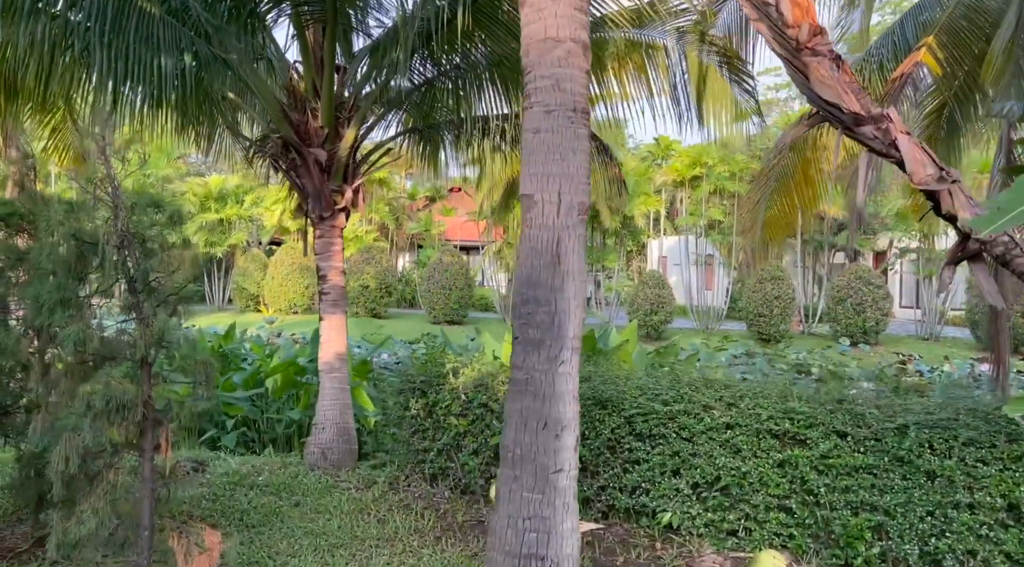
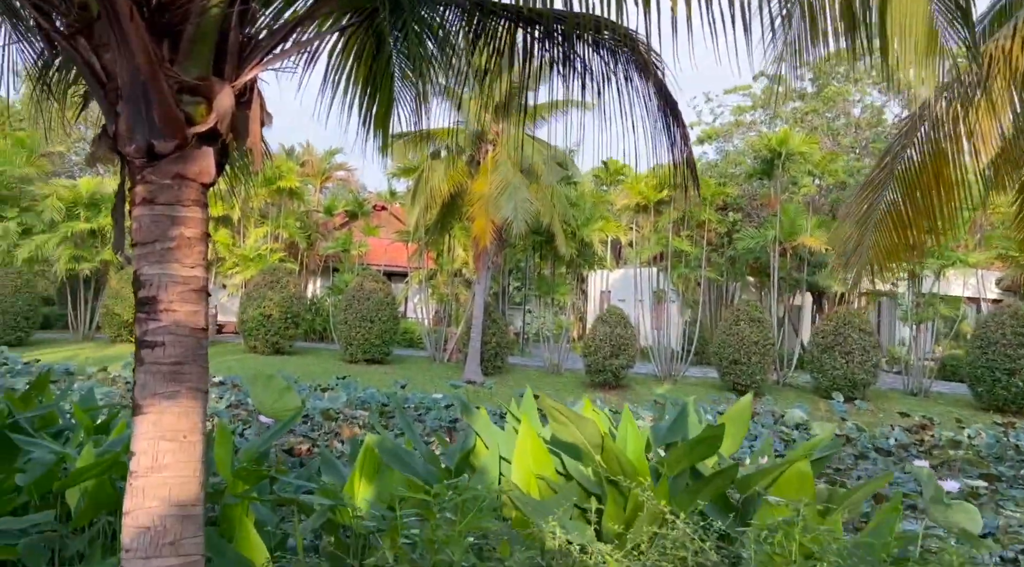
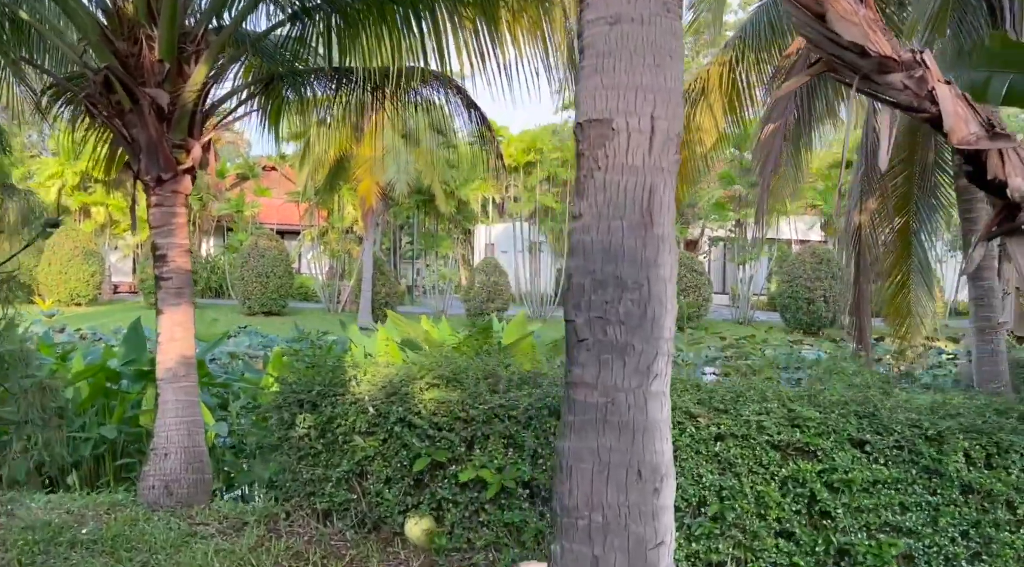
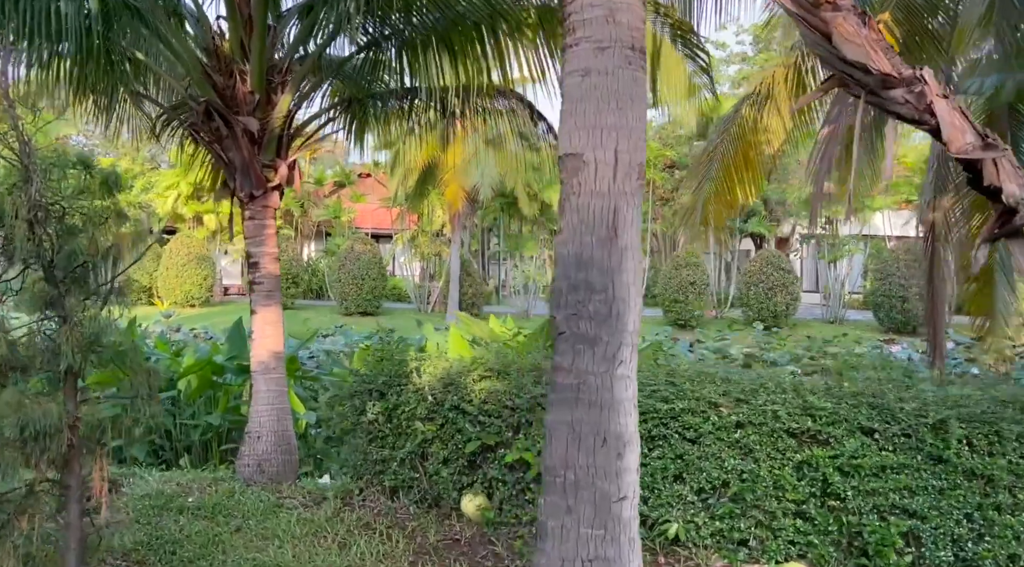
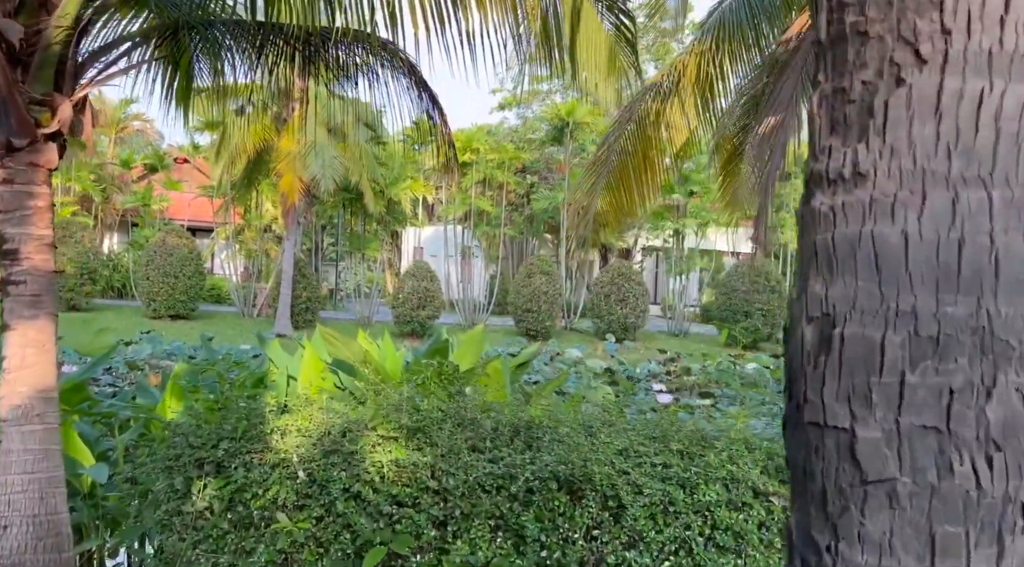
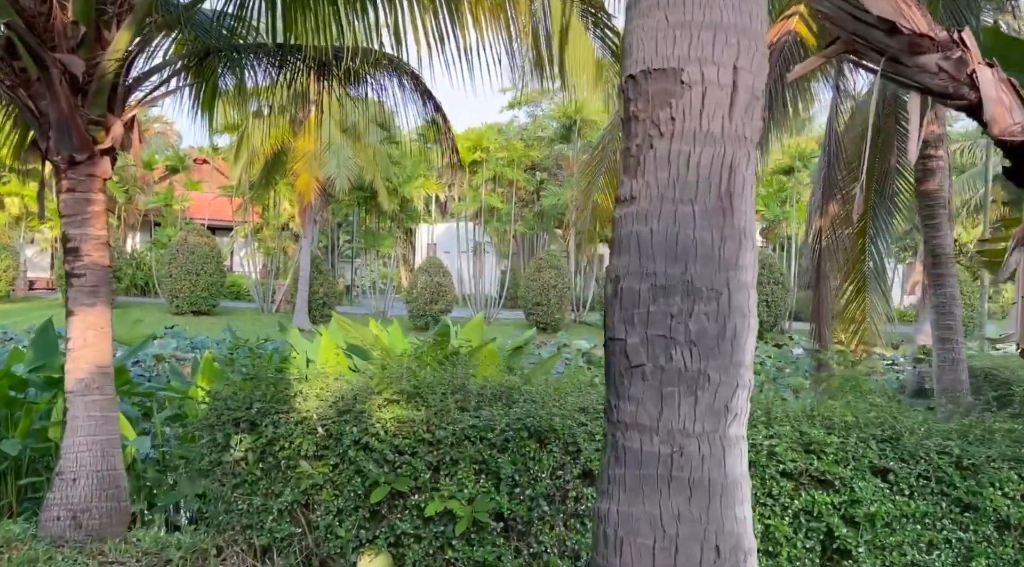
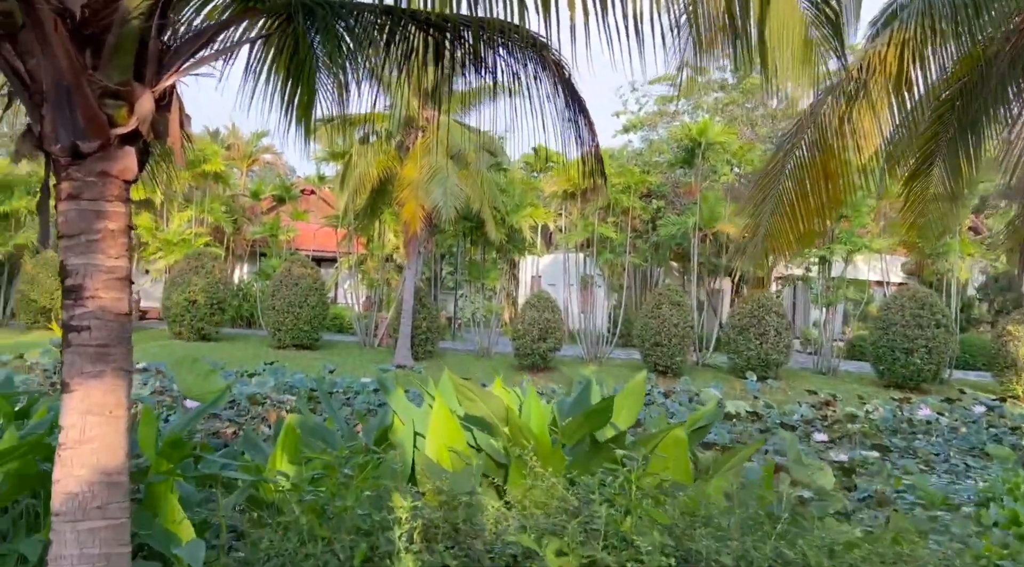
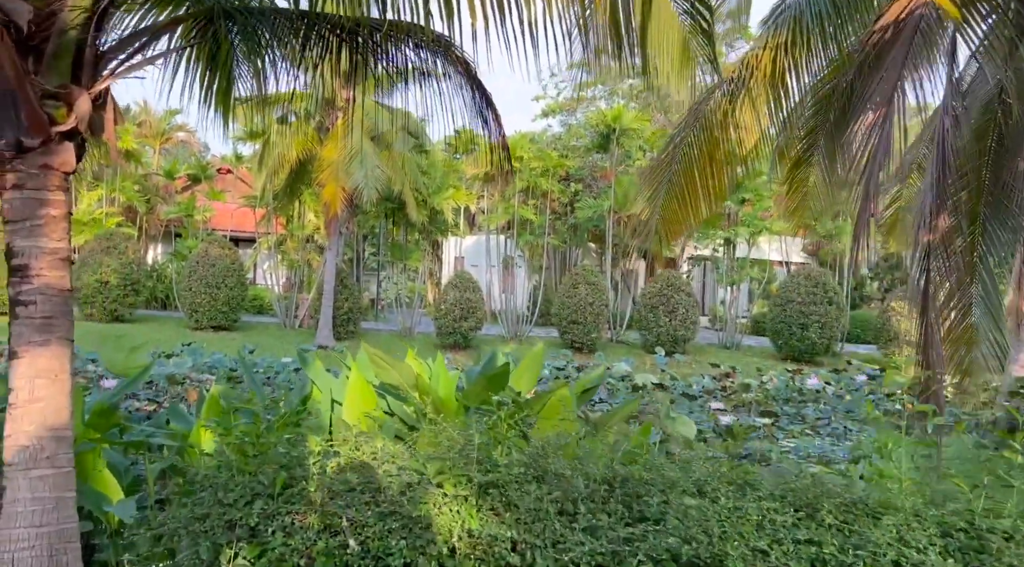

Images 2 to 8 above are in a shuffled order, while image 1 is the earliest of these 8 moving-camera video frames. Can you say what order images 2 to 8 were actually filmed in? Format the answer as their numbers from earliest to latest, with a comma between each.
4, 3, 6, 5, 8, 7, 2
